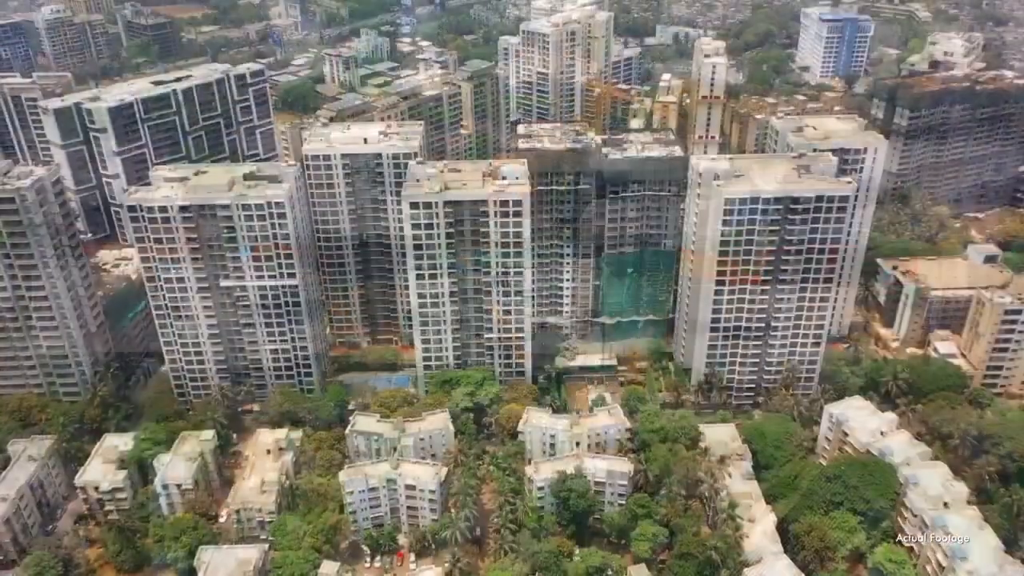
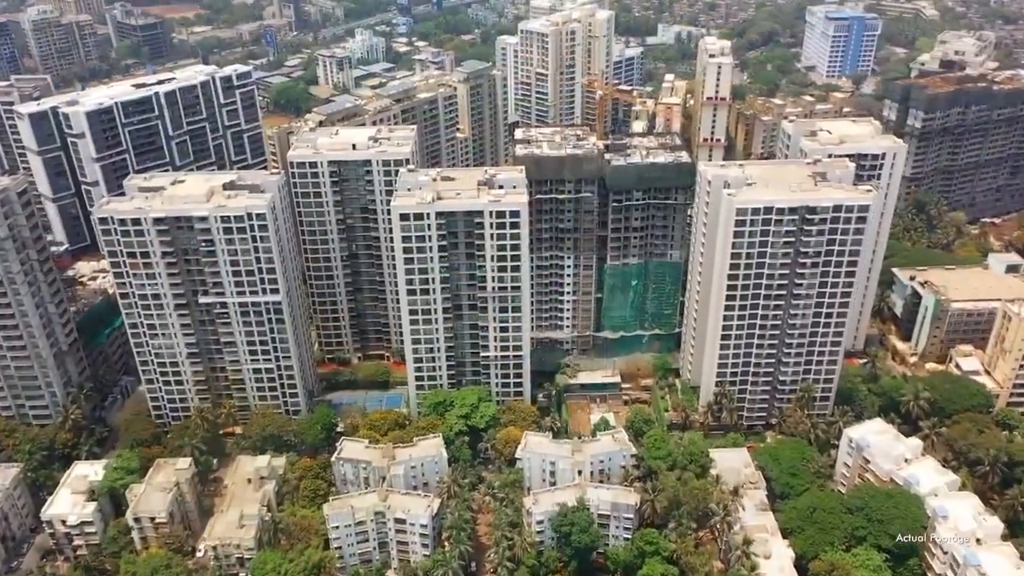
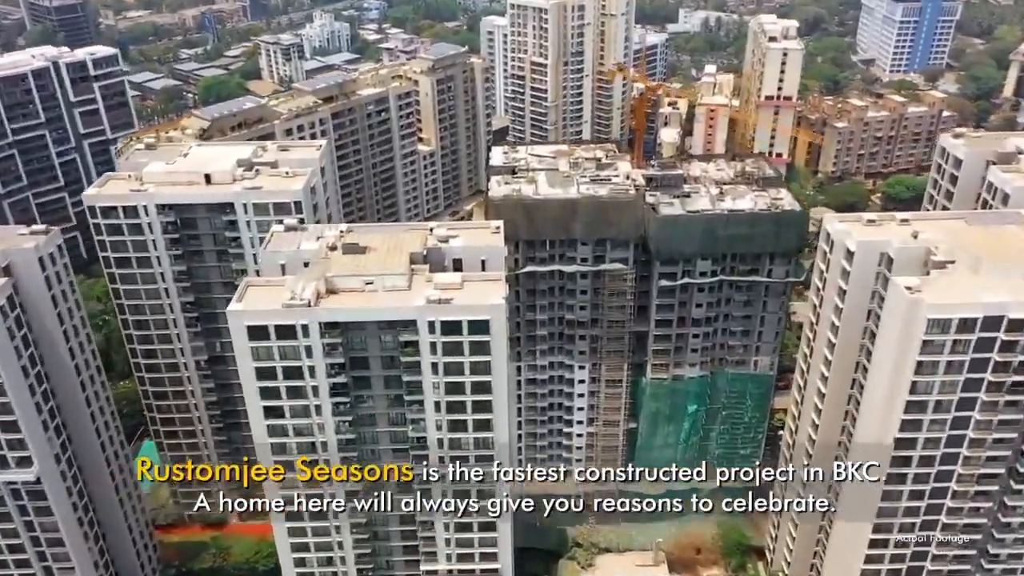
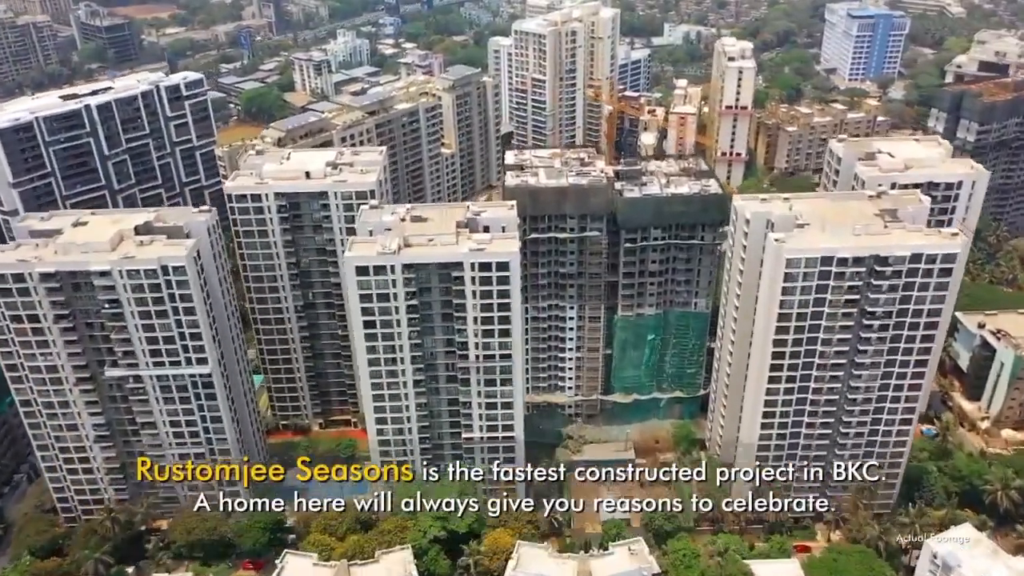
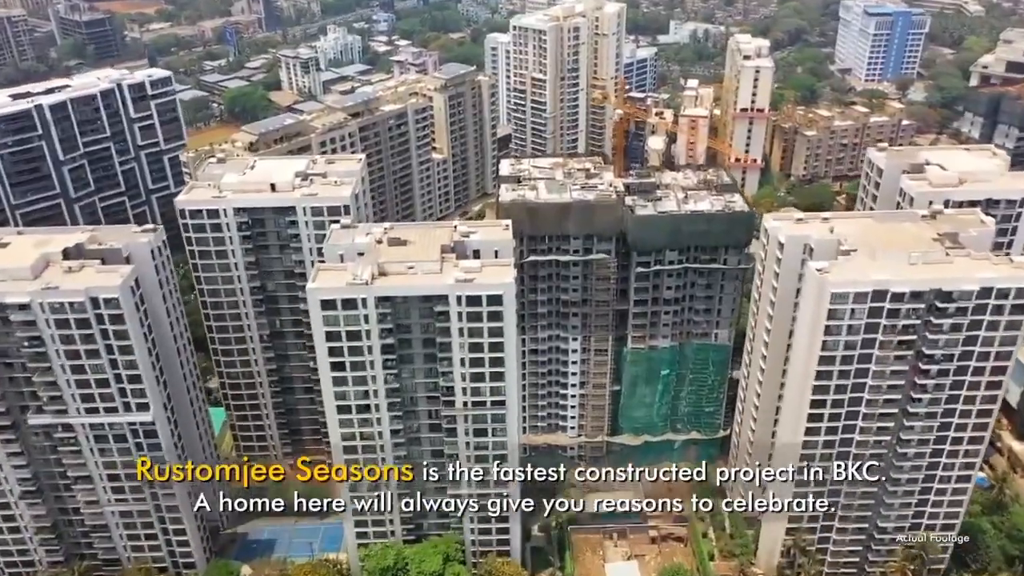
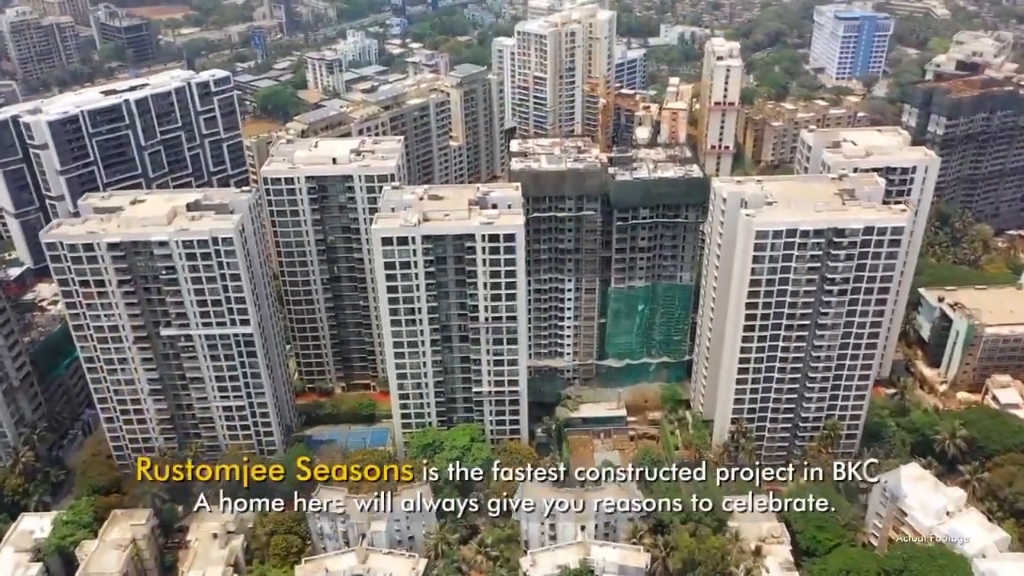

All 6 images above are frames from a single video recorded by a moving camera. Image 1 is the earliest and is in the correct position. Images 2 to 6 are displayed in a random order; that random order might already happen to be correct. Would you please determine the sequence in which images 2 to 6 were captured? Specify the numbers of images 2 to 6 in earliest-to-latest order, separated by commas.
2, 6, 4, 5, 3
